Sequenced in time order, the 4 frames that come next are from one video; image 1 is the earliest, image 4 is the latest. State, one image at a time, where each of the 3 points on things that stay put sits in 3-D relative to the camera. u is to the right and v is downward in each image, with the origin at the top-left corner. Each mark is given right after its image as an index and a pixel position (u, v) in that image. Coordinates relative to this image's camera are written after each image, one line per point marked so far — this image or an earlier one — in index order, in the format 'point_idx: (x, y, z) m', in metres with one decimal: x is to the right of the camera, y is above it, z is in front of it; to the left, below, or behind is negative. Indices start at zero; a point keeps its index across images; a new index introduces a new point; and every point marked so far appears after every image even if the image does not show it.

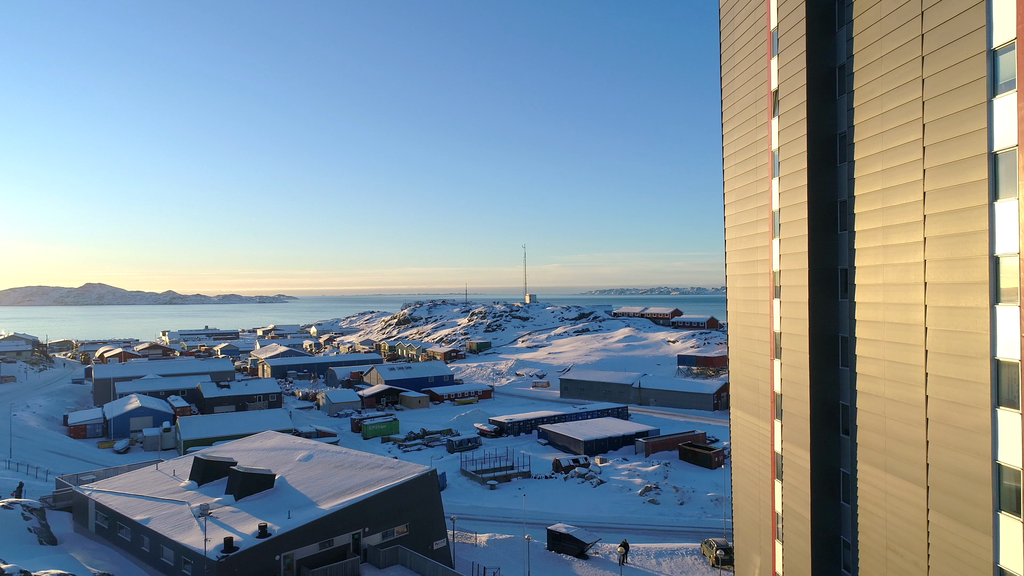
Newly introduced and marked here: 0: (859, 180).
0: (+4.7, +1.5, +7.5) m
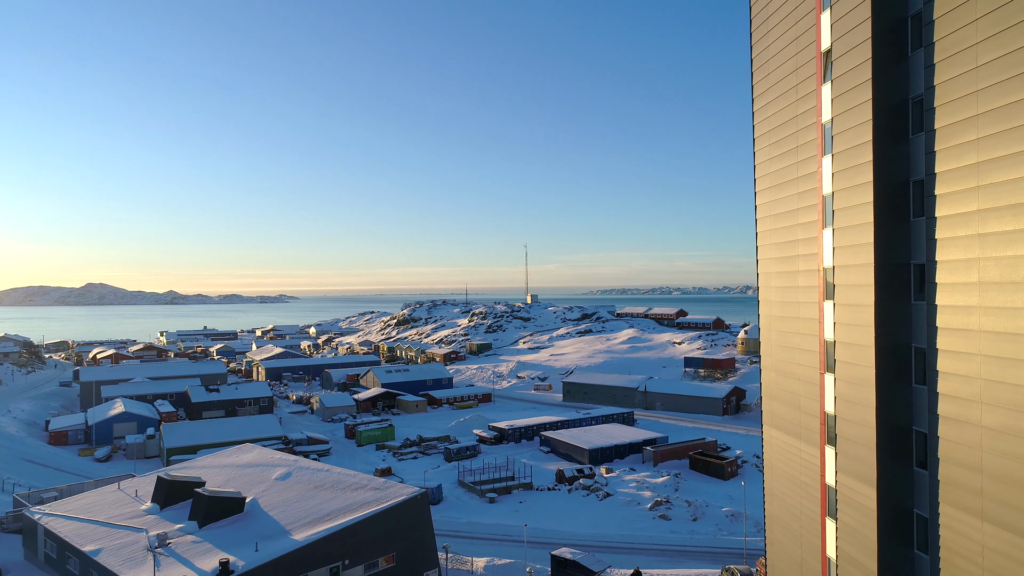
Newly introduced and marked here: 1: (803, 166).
0: (+4.7, +1.5, +6.0) m
1: (+4.3, +1.8, +8.2) m
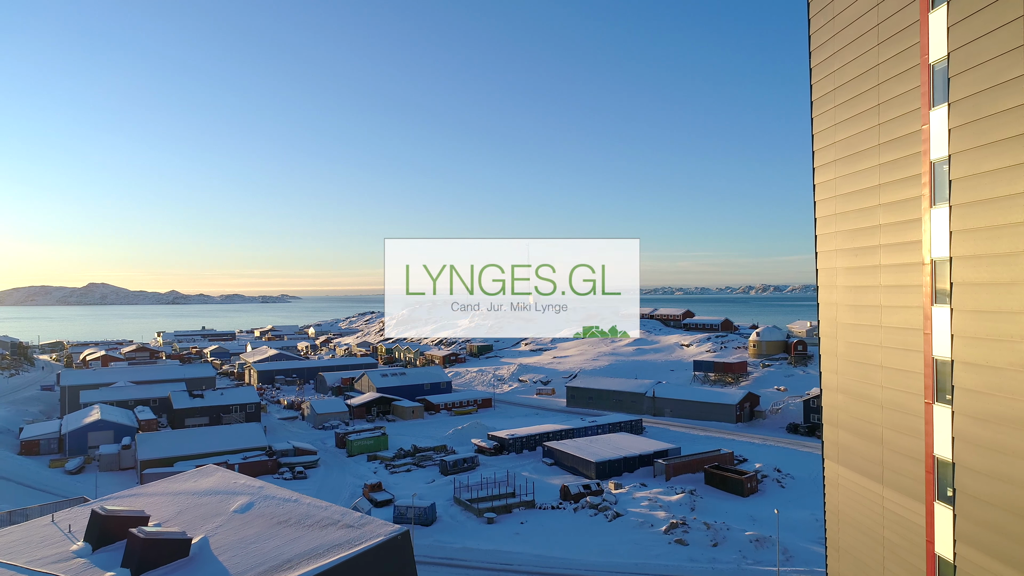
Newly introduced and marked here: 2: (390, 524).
0: (+4.6, +1.5, +4.0) m
1: (+4.3, +1.8, +6.2) m
2: (-2.3, -4.4, +10.3) m
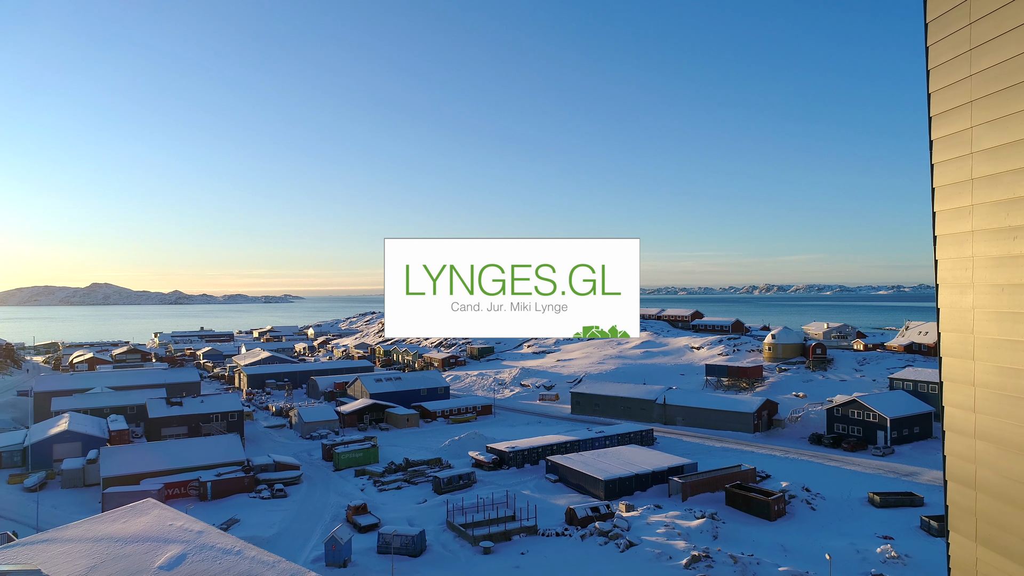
0: (+4.5, +1.5, +1.7) m
1: (+4.2, +1.8, +3.9) m
2: (-2.4, -4.4, +8.0) m
